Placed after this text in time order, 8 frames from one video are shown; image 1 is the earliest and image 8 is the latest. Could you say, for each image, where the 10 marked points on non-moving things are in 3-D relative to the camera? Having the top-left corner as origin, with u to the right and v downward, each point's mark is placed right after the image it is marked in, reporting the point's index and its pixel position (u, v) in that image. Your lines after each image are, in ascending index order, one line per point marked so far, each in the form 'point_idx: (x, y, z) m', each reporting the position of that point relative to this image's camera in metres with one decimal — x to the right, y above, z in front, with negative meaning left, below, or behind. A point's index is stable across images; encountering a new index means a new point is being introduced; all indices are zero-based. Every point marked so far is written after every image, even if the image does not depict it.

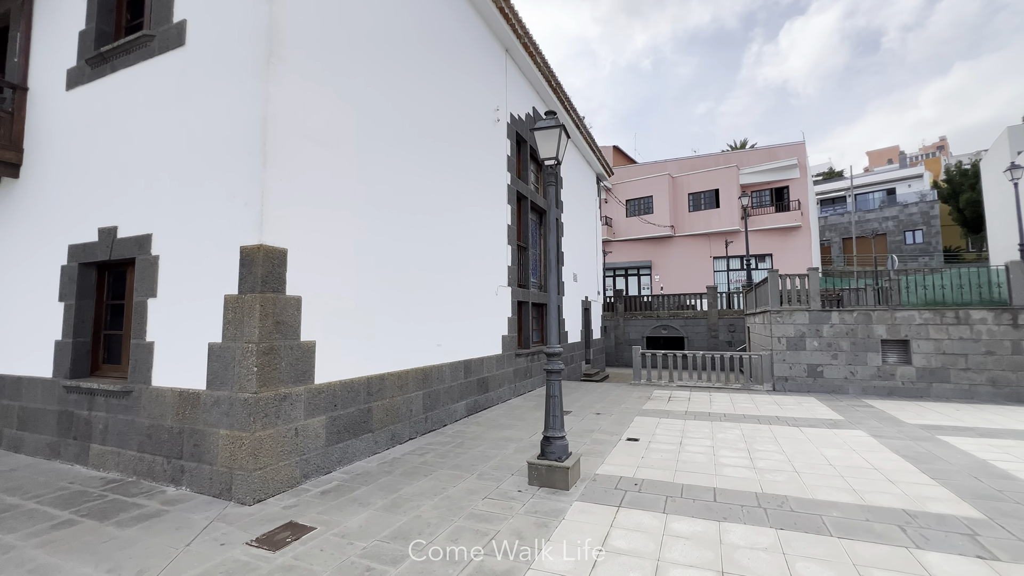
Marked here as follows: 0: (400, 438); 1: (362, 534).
0: (-1.4, -1.8, +5.5) m
1: (-1.1, -1.7, +3.2) m
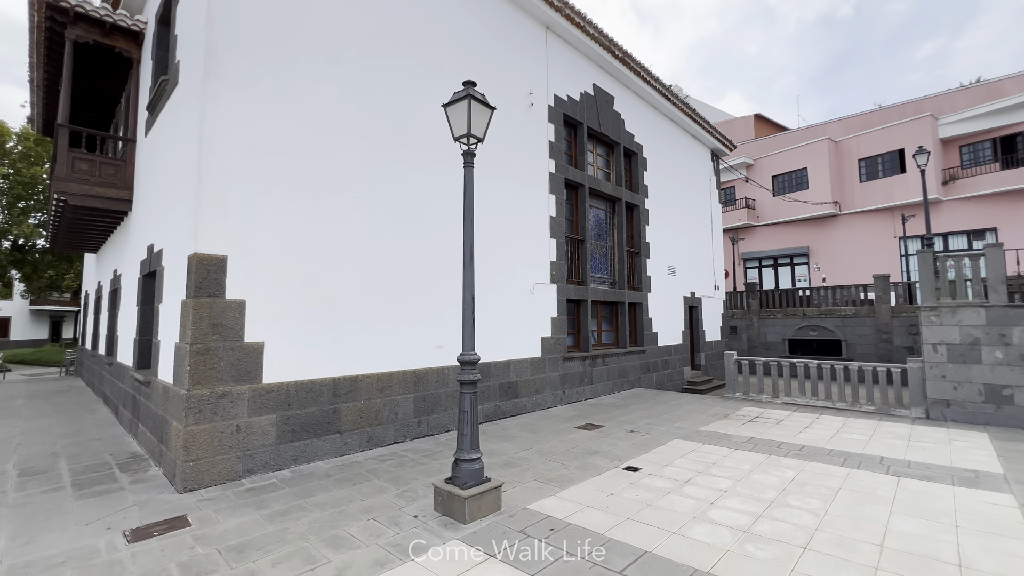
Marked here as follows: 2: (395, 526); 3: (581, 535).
0: (-1.6, -1.9, +5.5) m
1: (-2.1, -1.8, +3.2) m
2: (-0.9, -1.8, +3.4) m
3: (+0.5, -1.8, +3.2) m
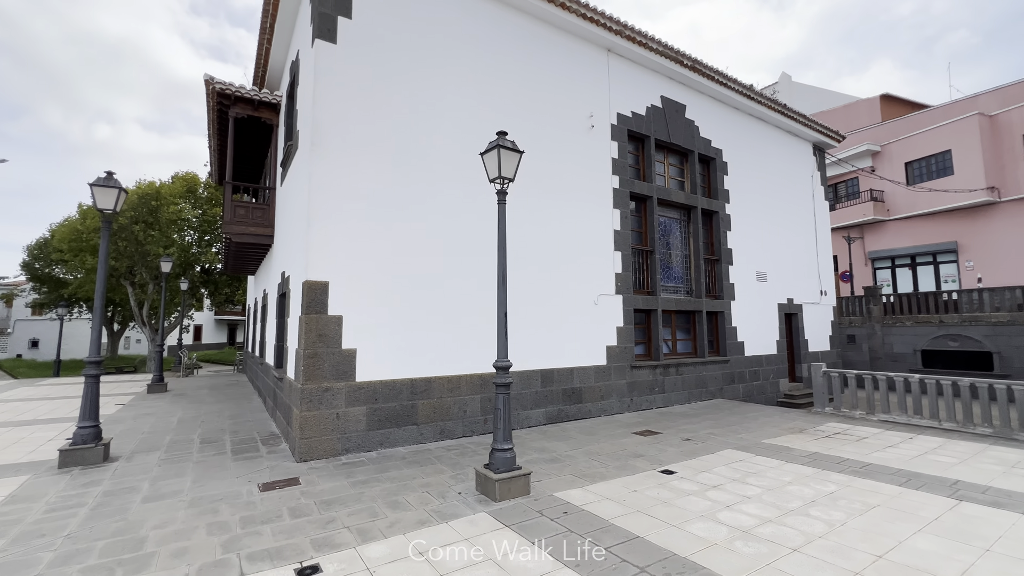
0: (-0.9, -2.1, +6.4) m
1: (-1.9, -2.0, +4.3) m
2: (-0.7, -2.0, +4.3) m
3: (+0.6, -1.9, +3.8) m
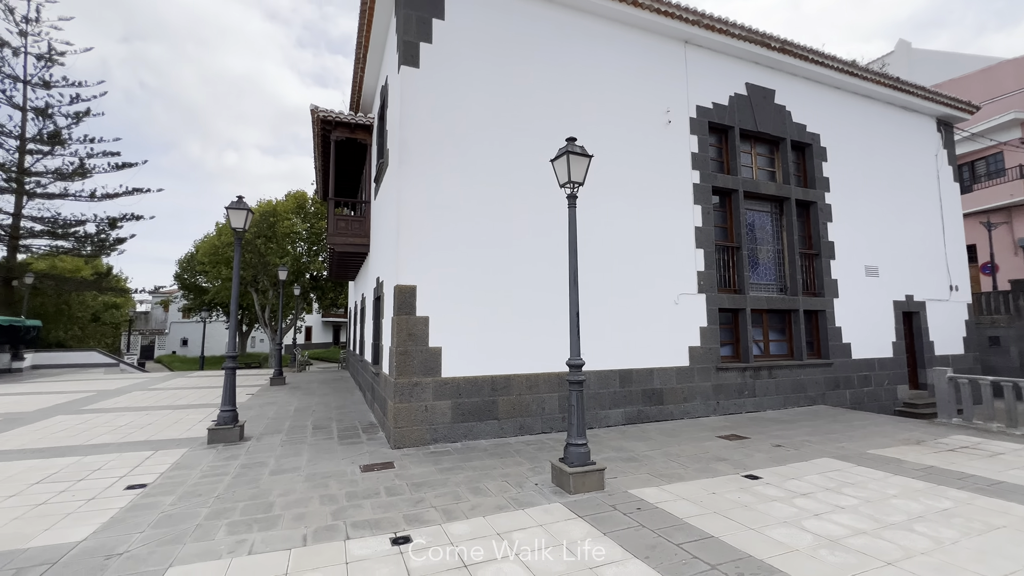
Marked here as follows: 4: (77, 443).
0: (+0.3, -2.1, +6.7) m
1: (-1.1, -2.0, +4.8) m
2: (+0.1, -2.0, +4.5) m
3: (+1.3, -1.9, +3.8) m
4: (-6.0, -2.1, +6.2) m
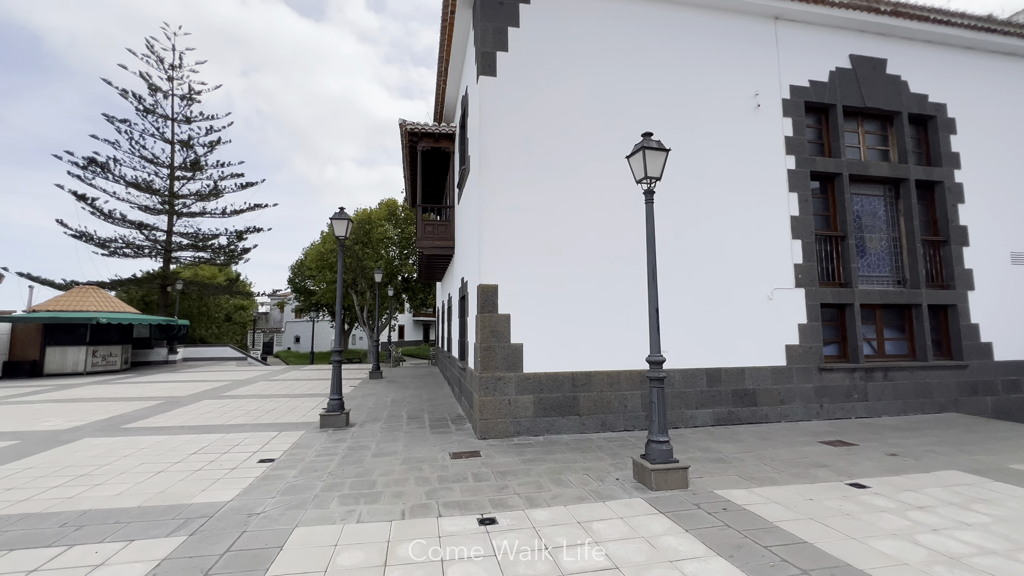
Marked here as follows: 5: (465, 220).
0: (+1.5, -2.1, +6.7) m
1: (-0.2, -2.0, +5.1) m
2: (+0.9, -2.0, +4.6) m
3: (+1.9, -1.9, +3.7) m
4: (-4.7, -2.2, +7.3) m
5: (-0.9, +1.3, +8.6) m
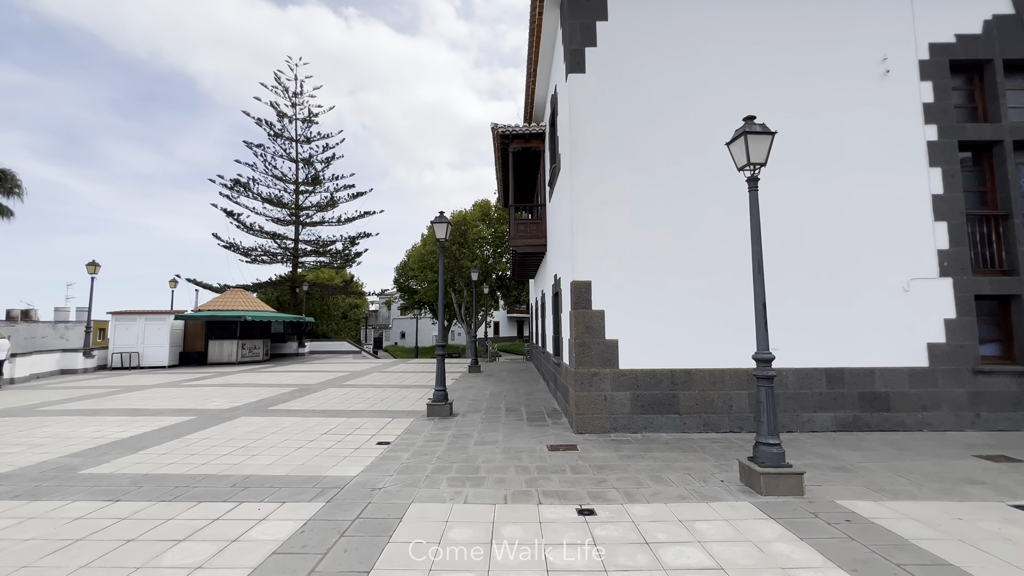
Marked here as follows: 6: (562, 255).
0: (+2.9, -2.0, +6.4) m
1: (+0.9, -2.0, +5.2) m
2: (+1.9, -1.9, +4.4) m
3: (+2.7, -1.8, +3.3) m
4: (-3.1, -2.2, +8.2) m
5: (+0.9, +1.4, +8.7) m
6: (+0.9, +0.6, +7.9) m
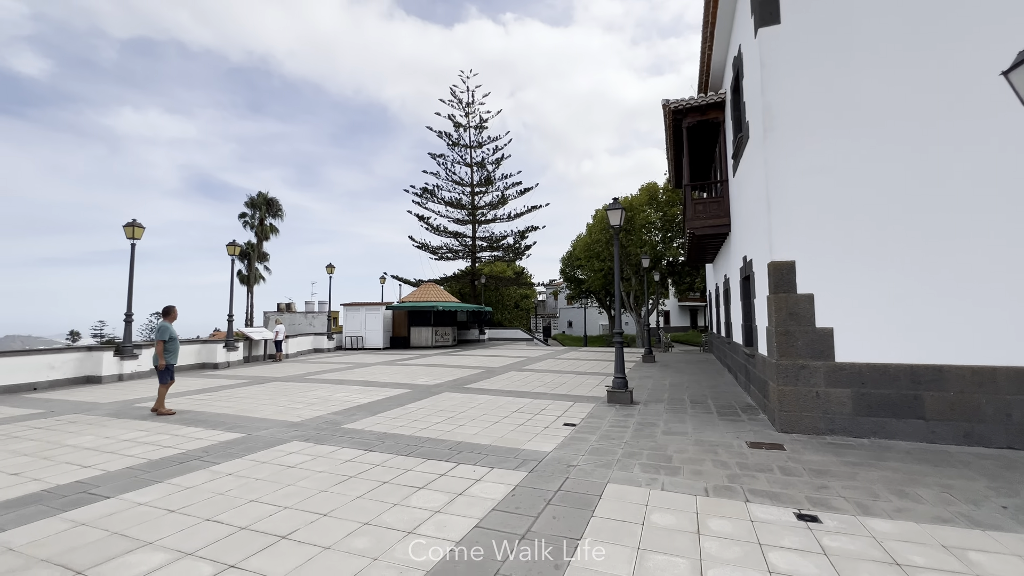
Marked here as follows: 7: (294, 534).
0: (+5.2, -1.7, +5.0) m
1: (+2.9, -1.8, +4.6) m
2: (+3.6, -1.7, +3.5) m
3: (+4.0, -1.6, +2.2) m
4: (+0.3, -2.0, +8.8) m
5: (+4.1, +1.6, +7.9) m
6: (+3.8, +0.8, +7.1) m
7: (-1.5, -1.7, +3.1) m
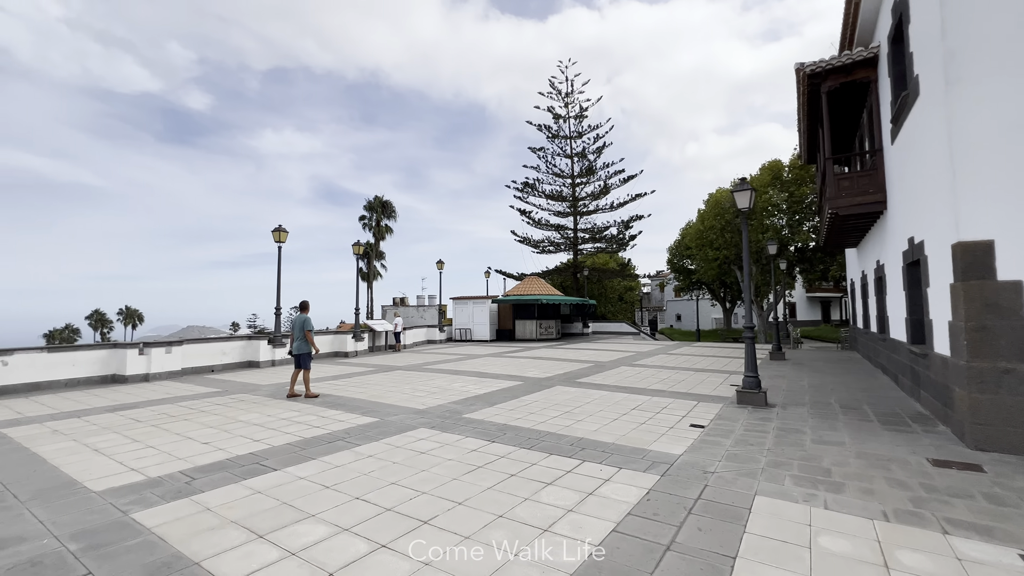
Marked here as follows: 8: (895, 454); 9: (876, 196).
0: (+6.4, -1.5, +3.6) m
1: (+4.1, -1.6, +3.7) m
2: (+4.5, -1.6, +2.5) m
3: (+4.6, -1.5, +1.1) m
4: (+2.5, -1.9, +8.4) m
5: (+5.9, +1.8, +6.6) m
6: (+5.4, +1.0, +5.9) m
7: (-0.5, -1.6, +3.2) m
8: (+3.9, -1.7, +4.5) m
9: (+7.0, +1.8, +8.7) m
